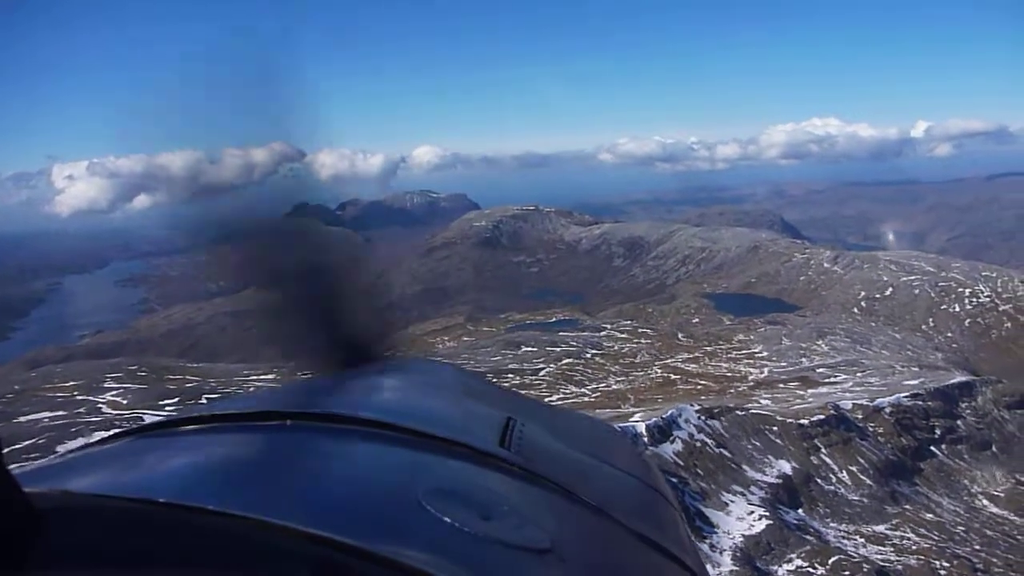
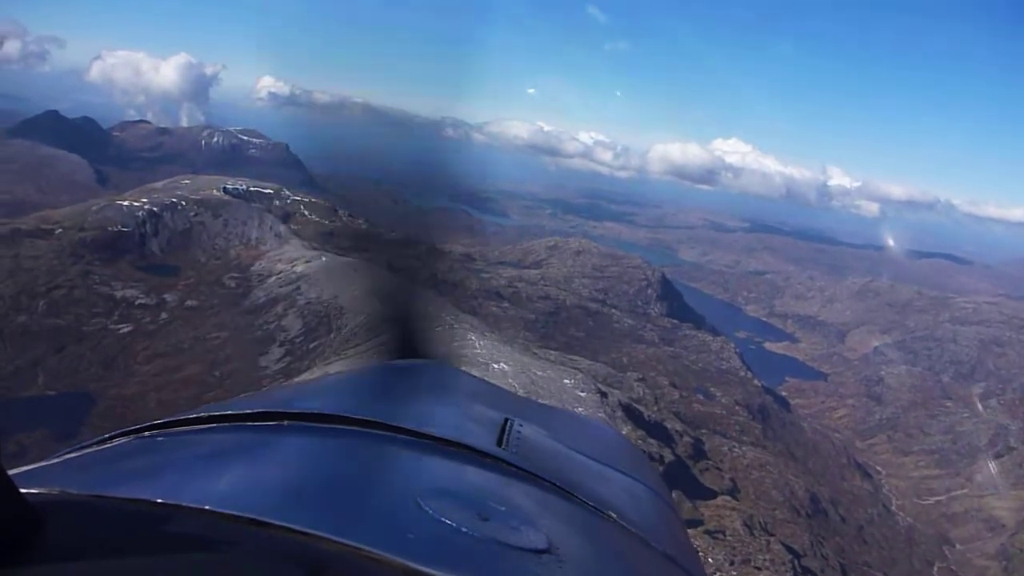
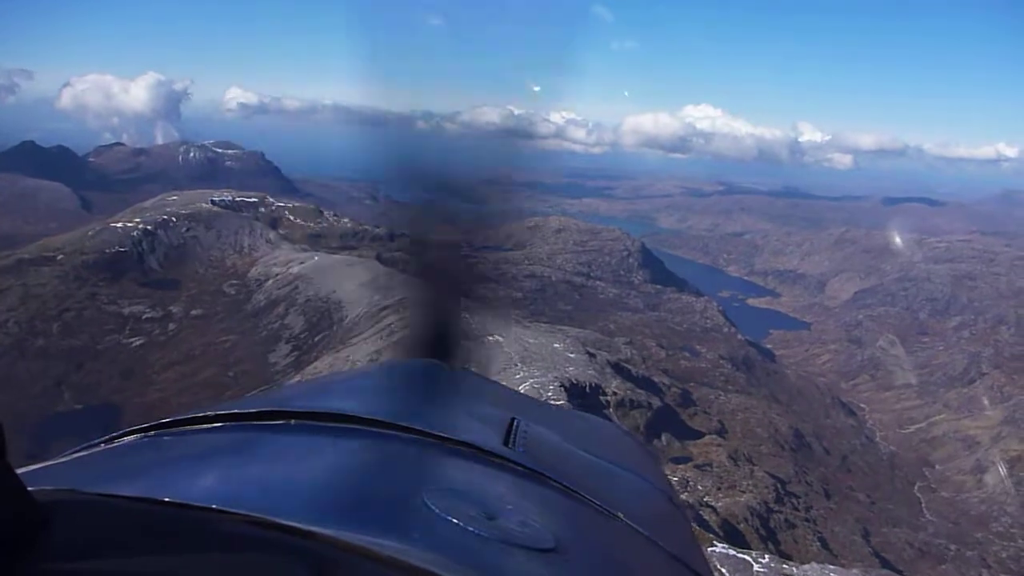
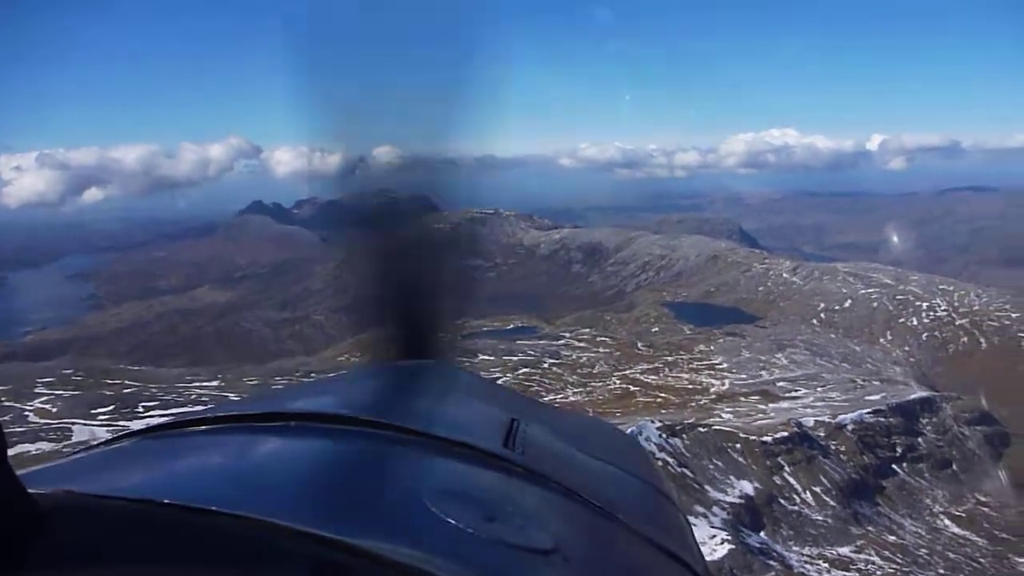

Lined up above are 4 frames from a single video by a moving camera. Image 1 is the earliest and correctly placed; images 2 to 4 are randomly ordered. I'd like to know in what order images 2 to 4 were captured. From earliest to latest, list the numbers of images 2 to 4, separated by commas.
4, 3, 2
